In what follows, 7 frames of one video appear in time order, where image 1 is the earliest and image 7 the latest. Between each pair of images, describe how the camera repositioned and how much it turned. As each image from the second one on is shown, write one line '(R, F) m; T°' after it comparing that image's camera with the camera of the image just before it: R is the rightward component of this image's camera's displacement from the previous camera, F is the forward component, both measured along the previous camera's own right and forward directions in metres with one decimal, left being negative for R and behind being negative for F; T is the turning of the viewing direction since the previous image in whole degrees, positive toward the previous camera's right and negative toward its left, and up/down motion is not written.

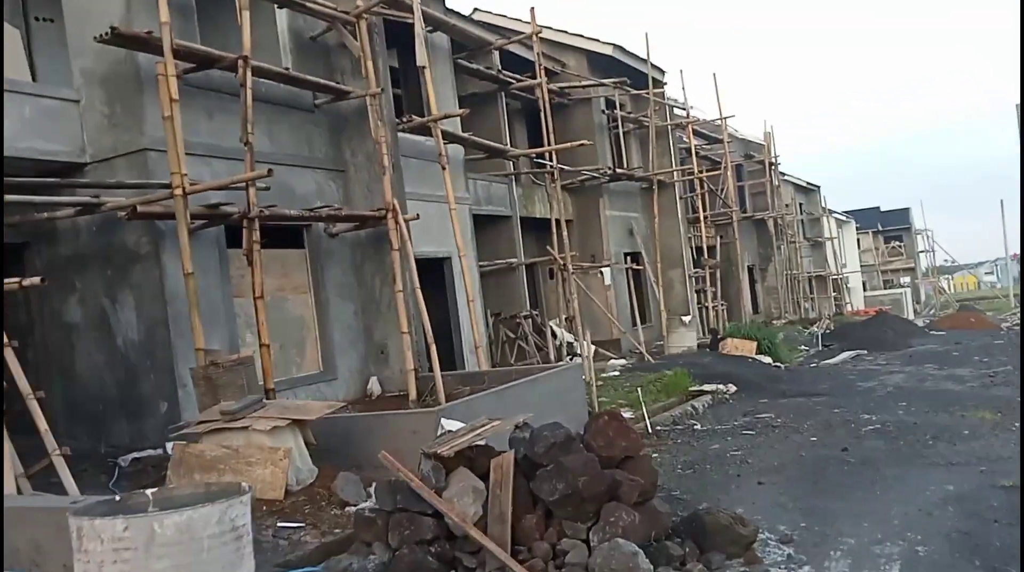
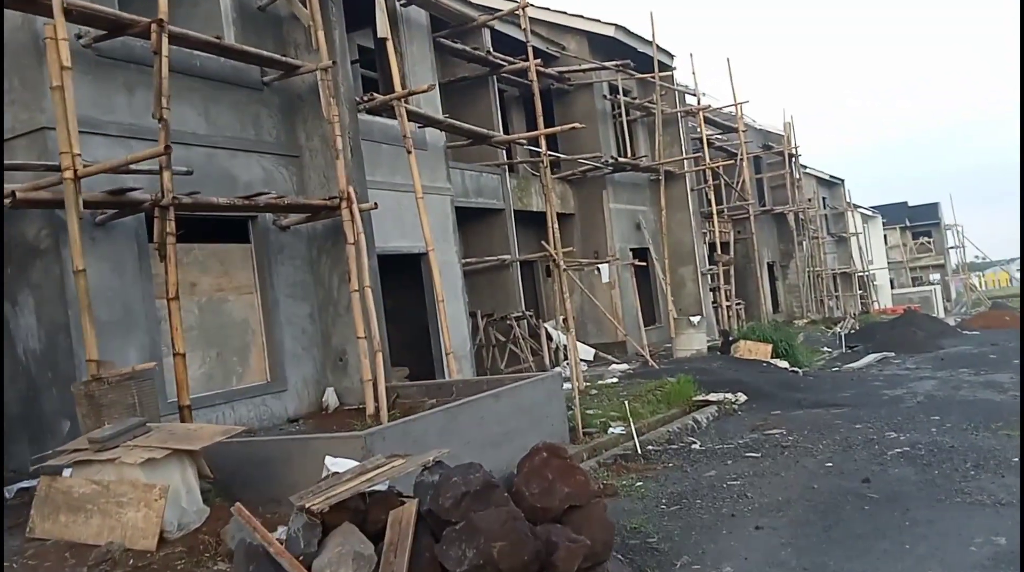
(+0.8, +1.3) m; -2°
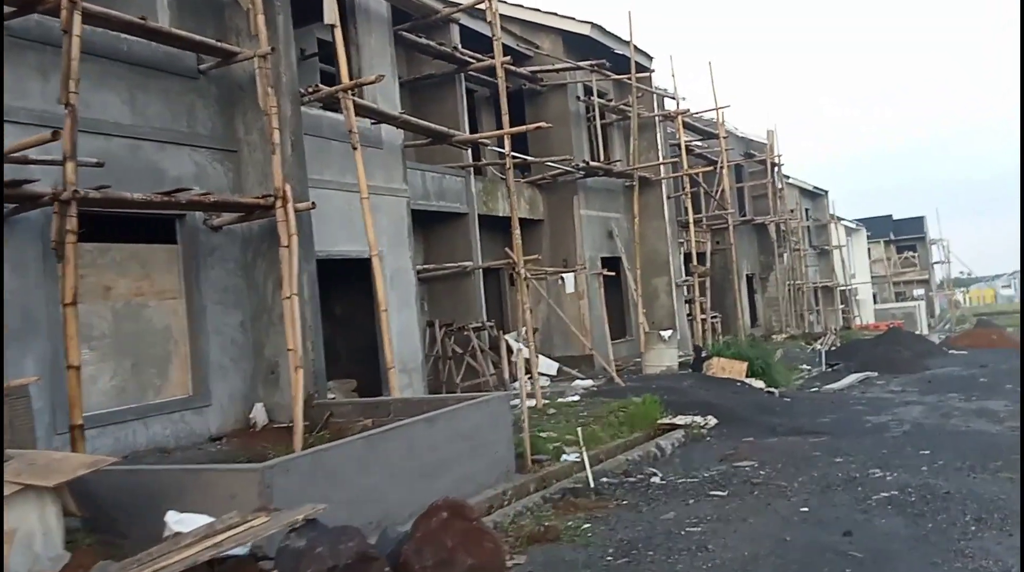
(+0.5, +0.7) m; +1°
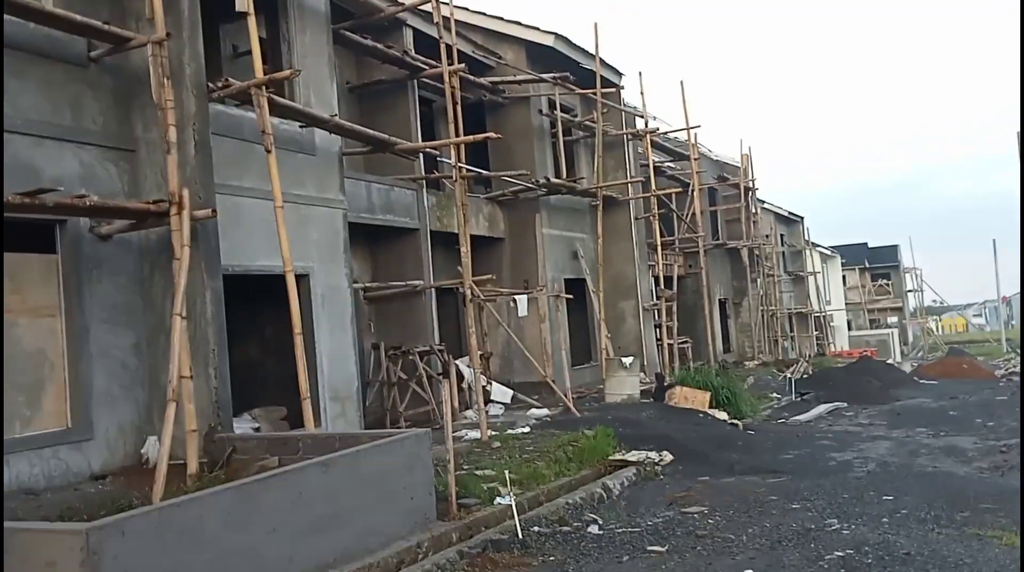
(+0.7, +0.8) m; +2°
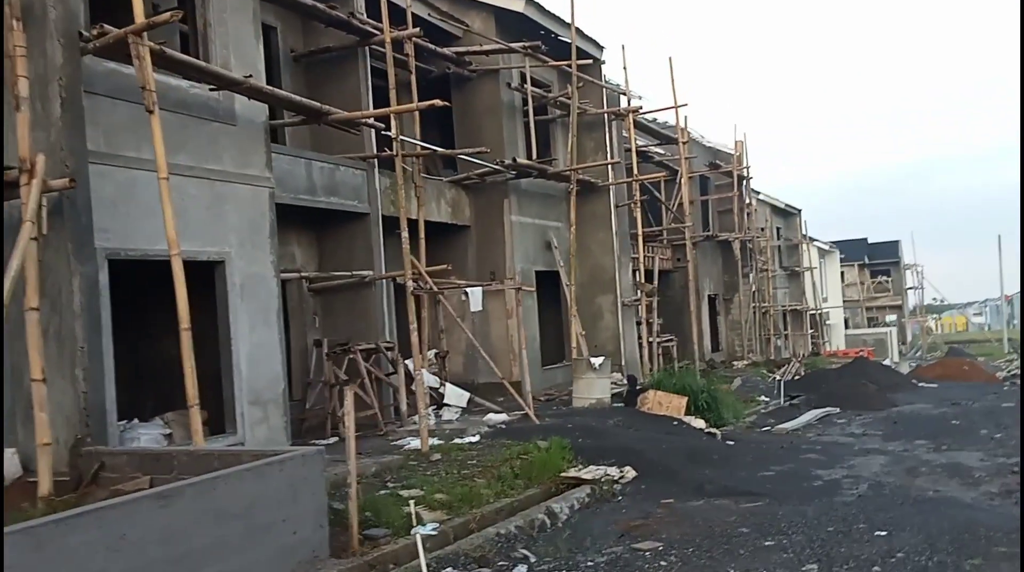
(+0.8, +1.3) m; 0°
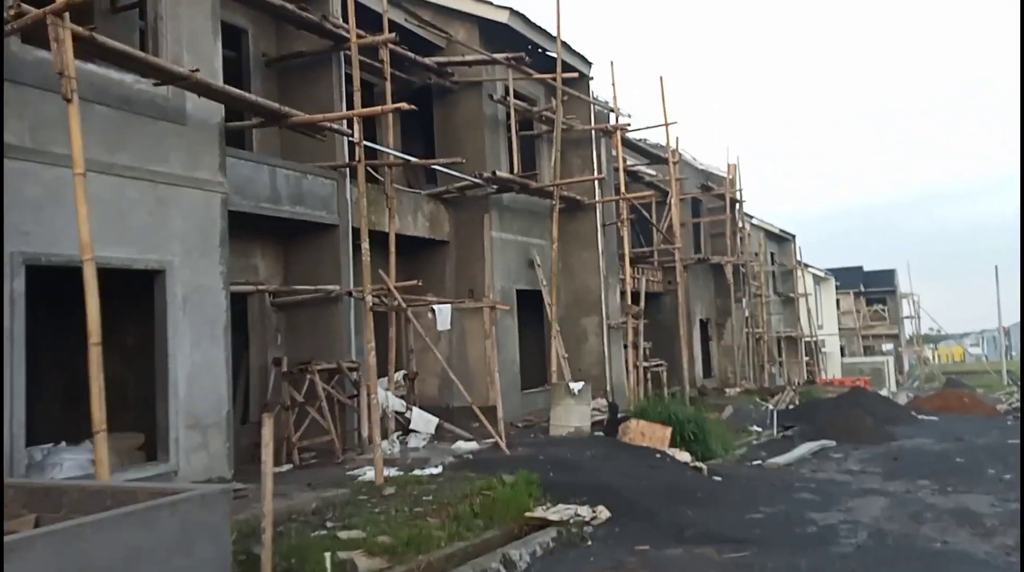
(+0.4, +0.8) m; 0°
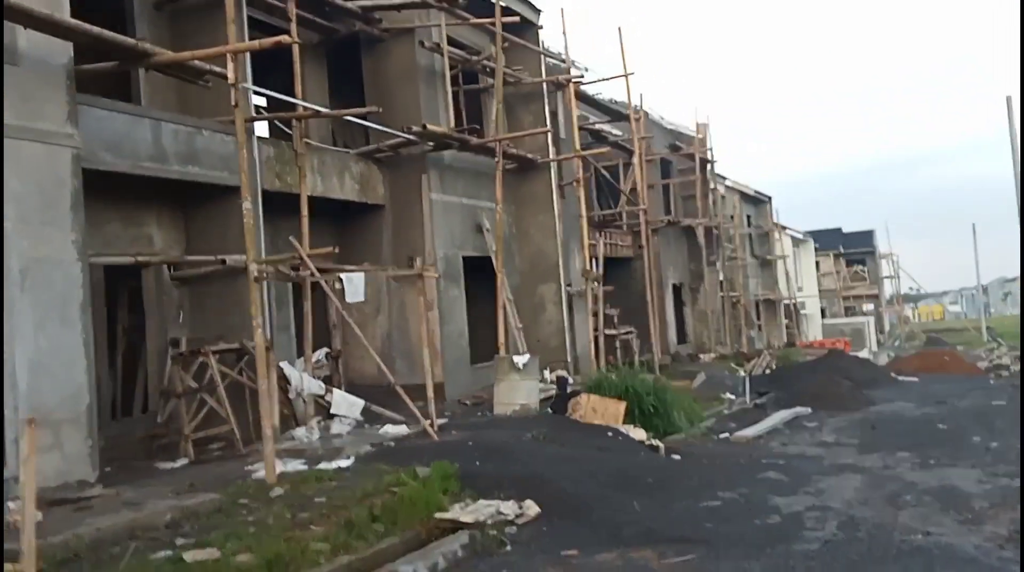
(+0.9, +1.3) m; +1°
